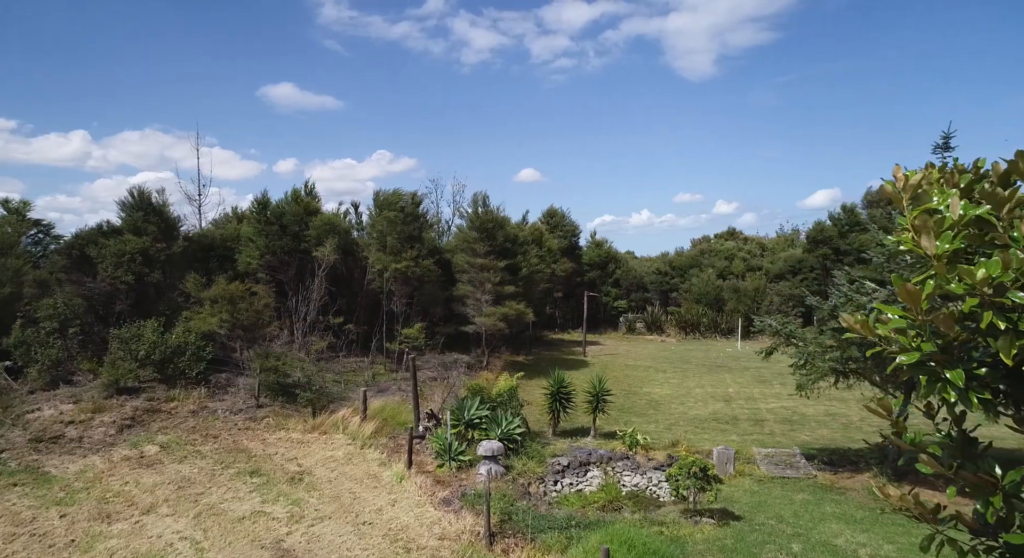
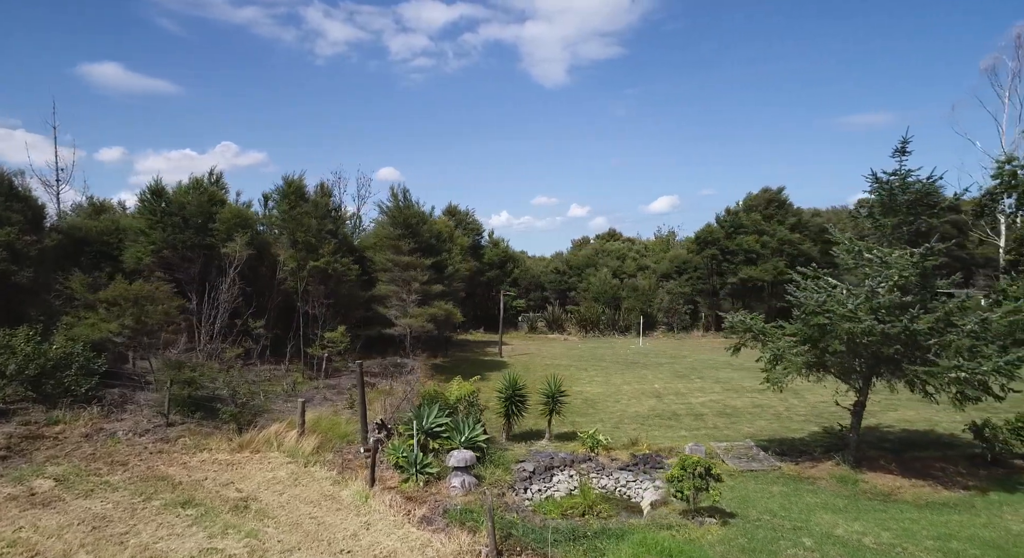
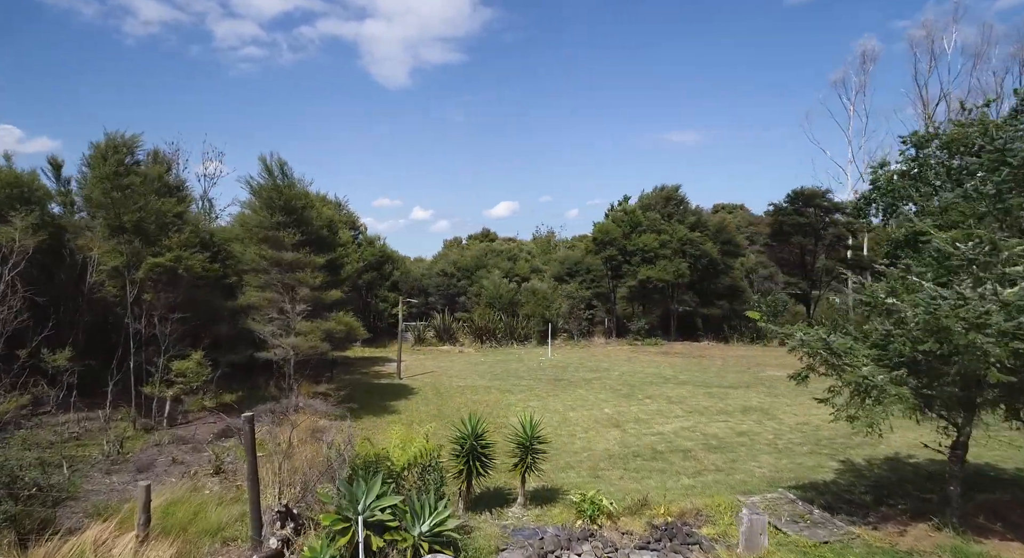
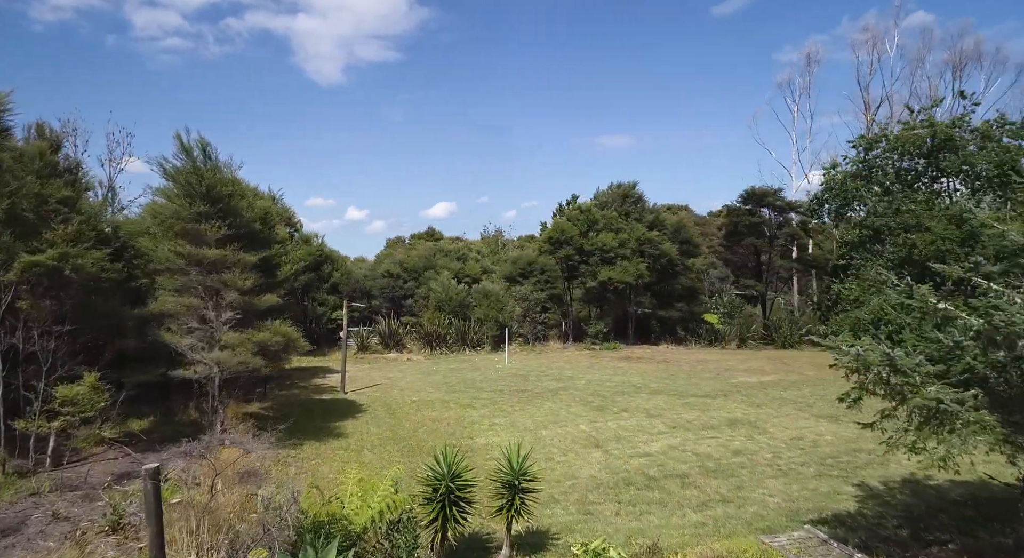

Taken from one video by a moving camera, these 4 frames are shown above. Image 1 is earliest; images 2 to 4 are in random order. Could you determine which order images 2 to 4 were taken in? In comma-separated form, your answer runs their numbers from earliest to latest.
2, 3, 4
